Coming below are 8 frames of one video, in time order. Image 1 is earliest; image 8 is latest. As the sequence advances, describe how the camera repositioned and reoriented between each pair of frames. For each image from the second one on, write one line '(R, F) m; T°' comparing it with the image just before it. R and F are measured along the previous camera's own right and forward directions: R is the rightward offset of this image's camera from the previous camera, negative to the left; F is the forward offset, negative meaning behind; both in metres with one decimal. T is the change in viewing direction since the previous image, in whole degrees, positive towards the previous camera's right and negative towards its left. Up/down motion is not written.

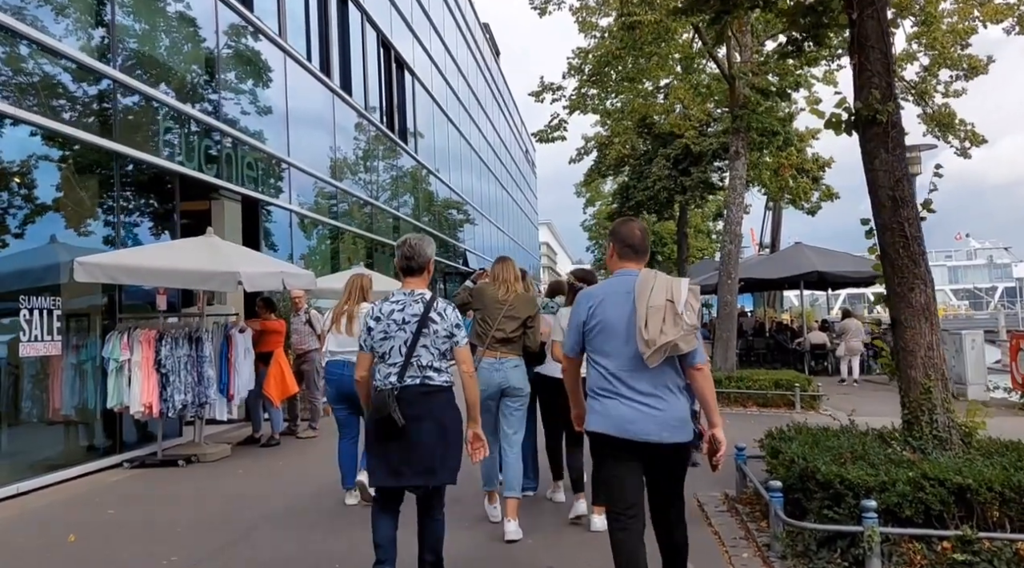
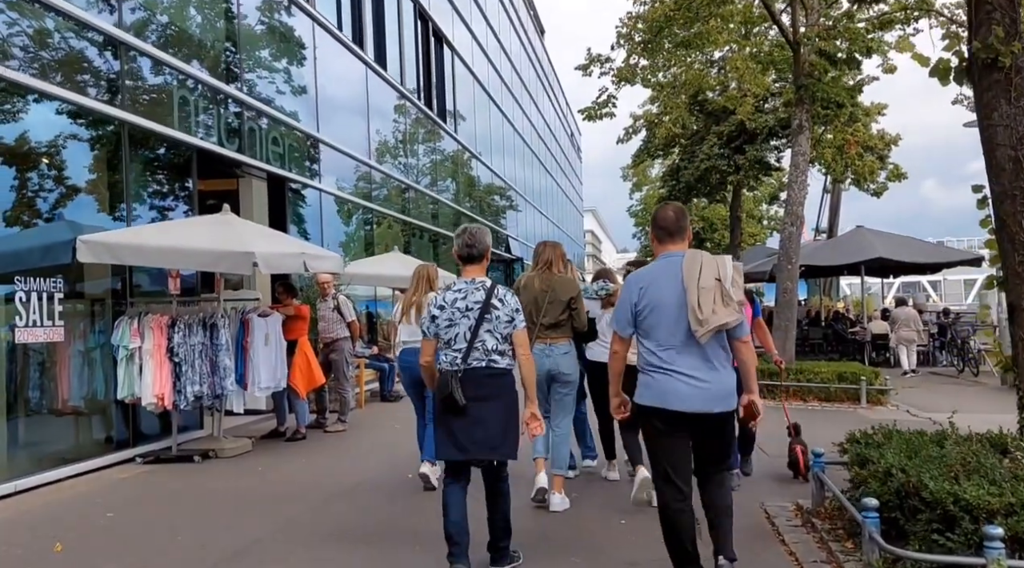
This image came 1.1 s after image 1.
(0.0, +0.7) m; -3°
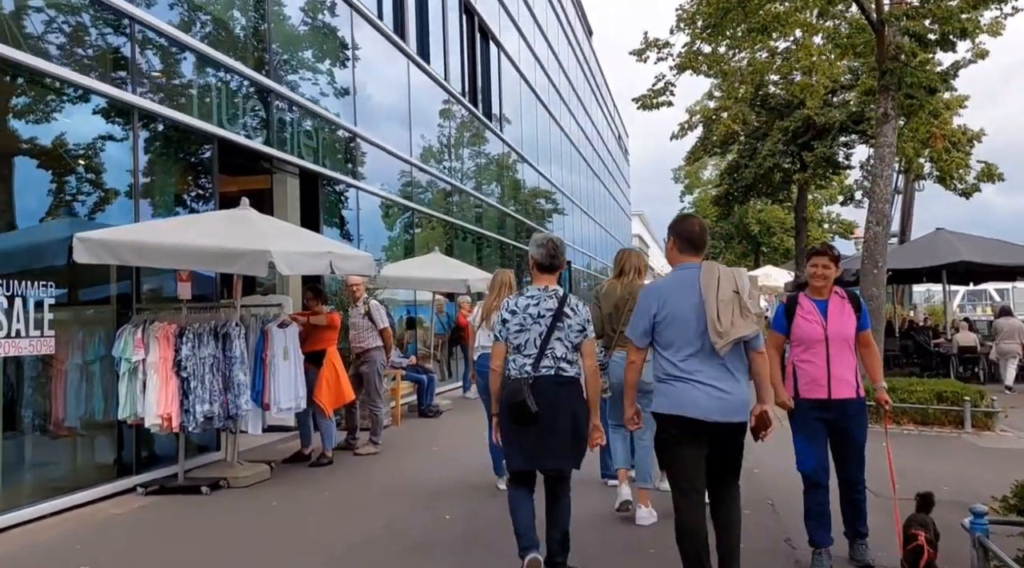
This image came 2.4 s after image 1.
(-0.1, +1.0) m; -3°
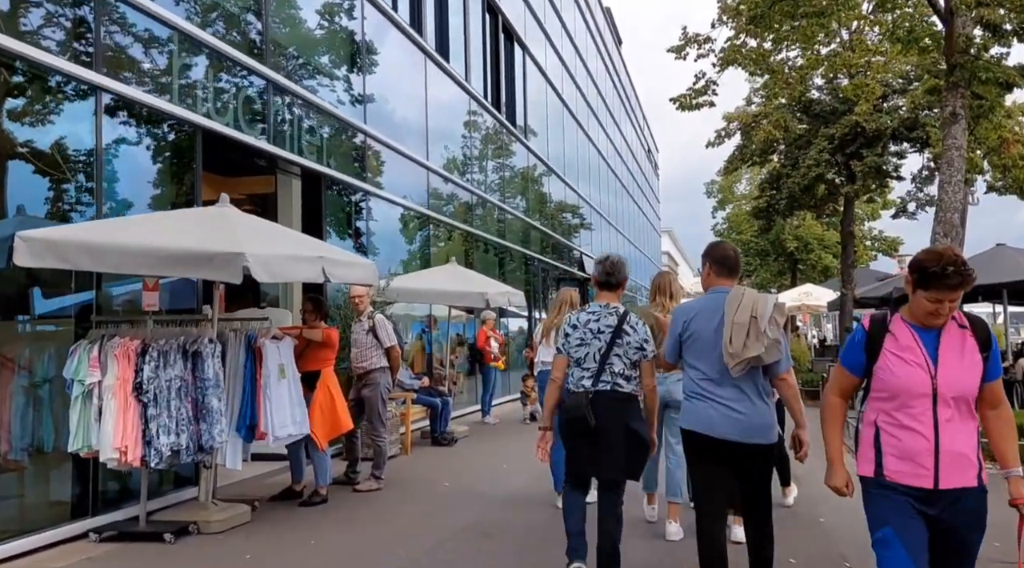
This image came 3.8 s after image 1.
(0.0, +0.9) m; -2°
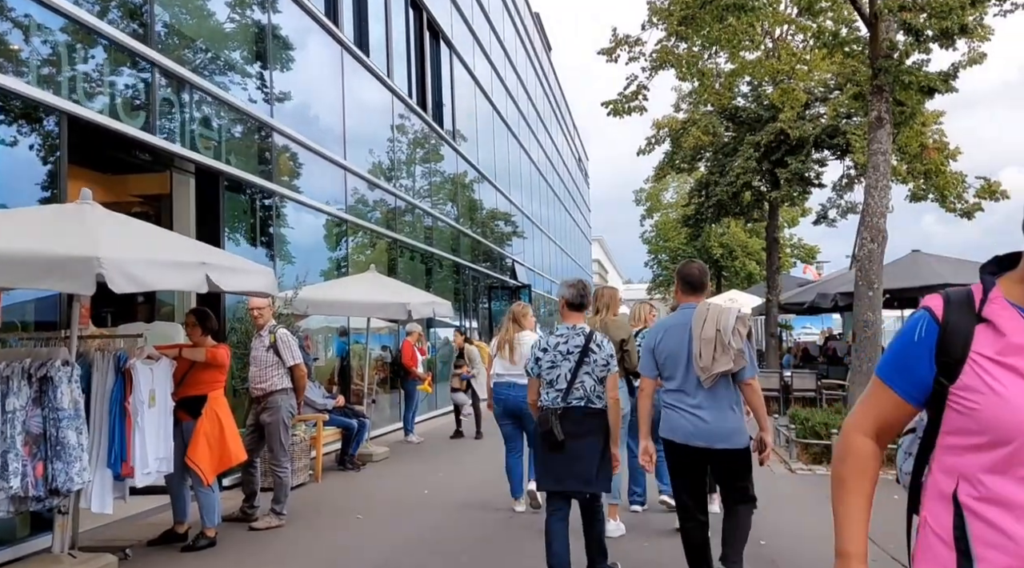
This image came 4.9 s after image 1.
(+0.1, +0.6) m; +5°
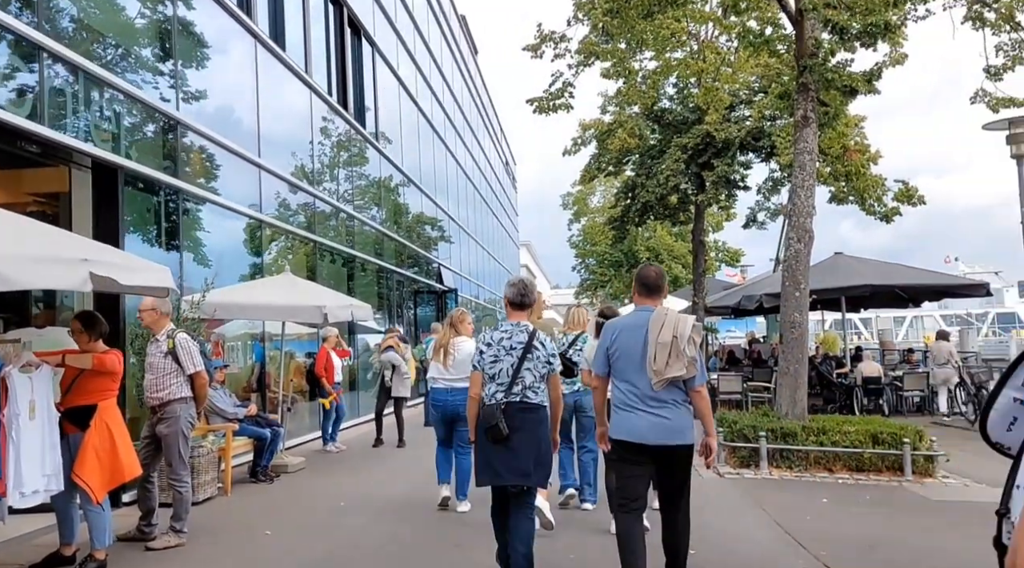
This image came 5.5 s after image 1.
(+0.1, +0.3) m; +5°
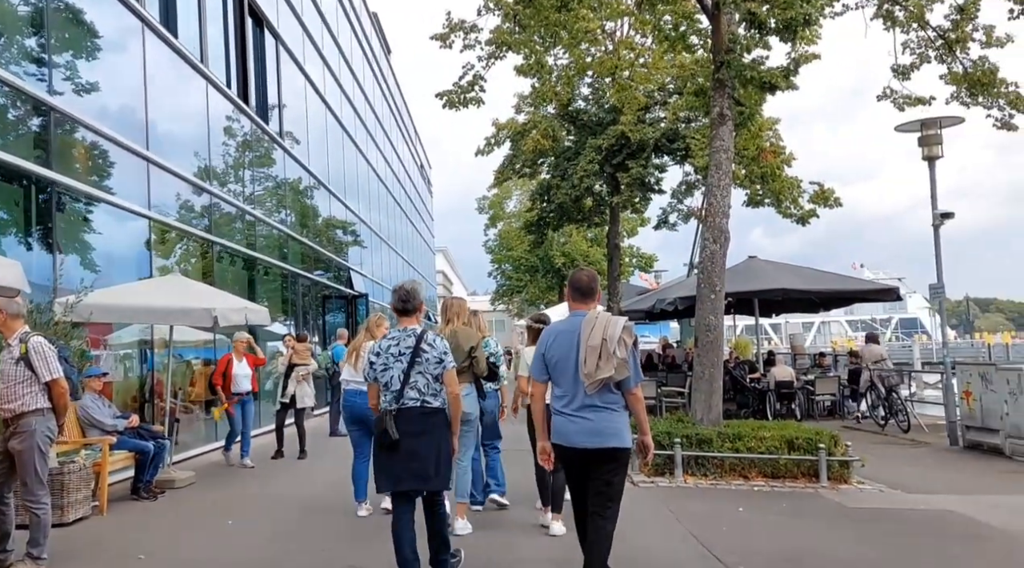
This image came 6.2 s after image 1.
(+0.1, +0.4) m; +6°
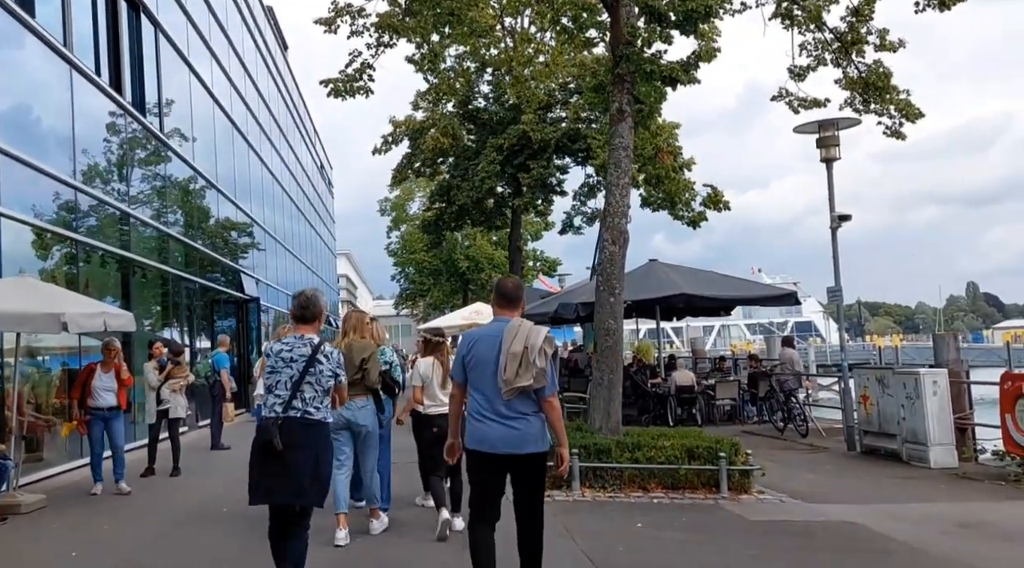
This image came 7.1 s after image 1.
(+0.2, +0.5) m; +6°
